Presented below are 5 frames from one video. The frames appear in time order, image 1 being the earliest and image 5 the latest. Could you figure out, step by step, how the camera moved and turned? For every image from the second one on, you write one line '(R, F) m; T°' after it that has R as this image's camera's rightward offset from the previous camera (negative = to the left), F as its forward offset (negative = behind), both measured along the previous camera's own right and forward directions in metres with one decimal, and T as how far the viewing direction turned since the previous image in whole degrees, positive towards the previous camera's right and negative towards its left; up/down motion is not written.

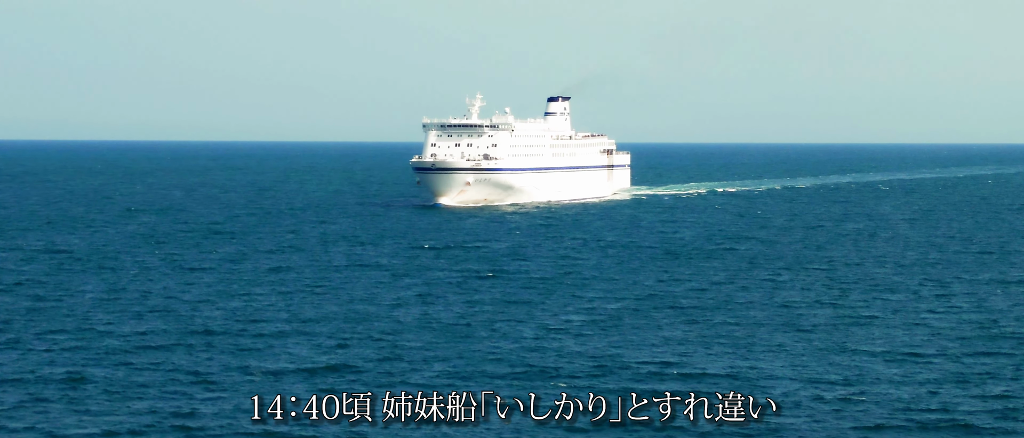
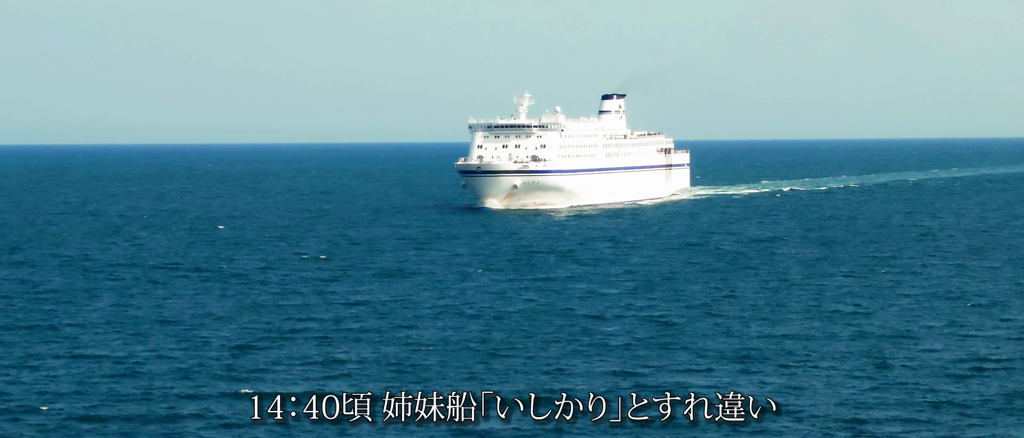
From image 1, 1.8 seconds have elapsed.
(+0.1, +3.2) m; -3°
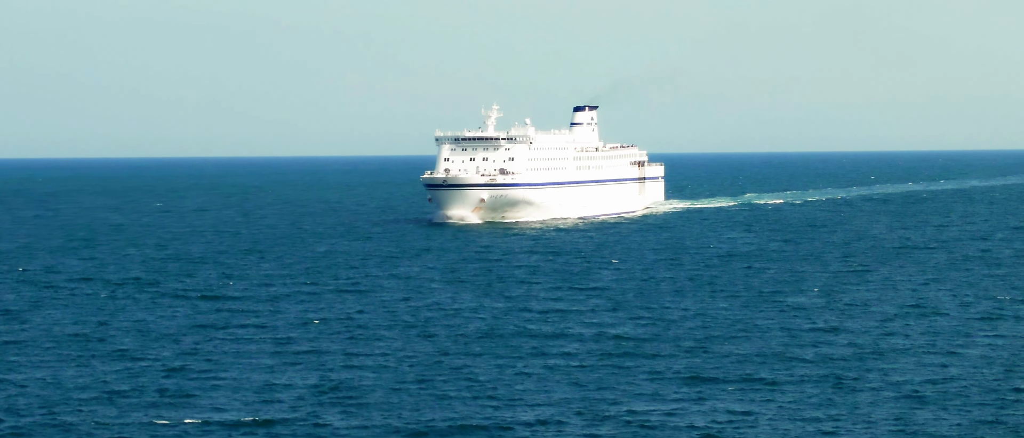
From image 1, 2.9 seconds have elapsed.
(+0.8, +2.0) m; +1°
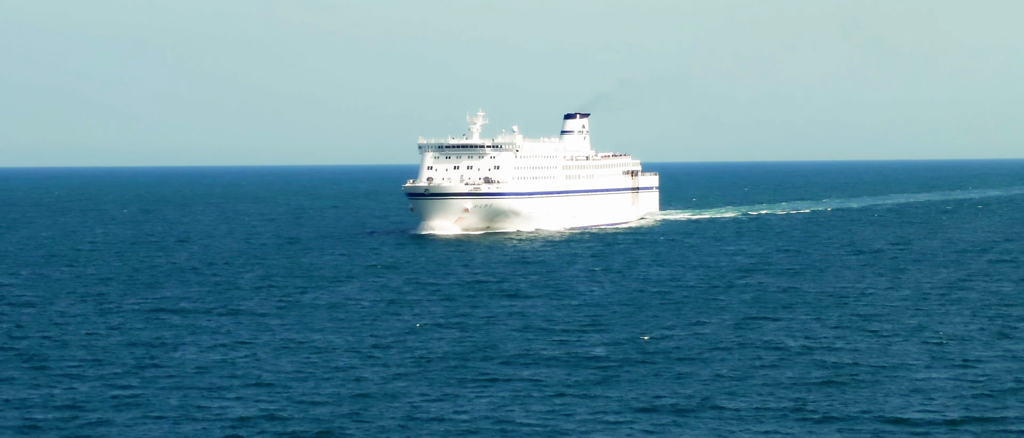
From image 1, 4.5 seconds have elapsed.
(+0.9, +2.9) m; 0°
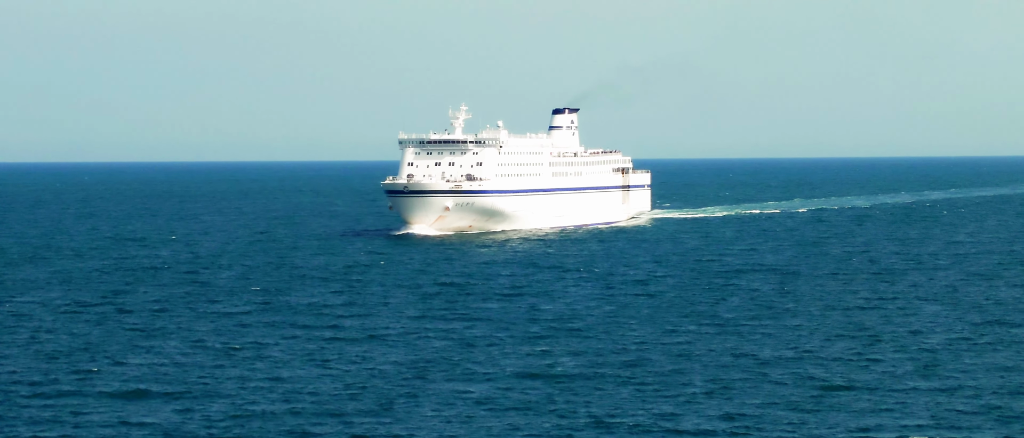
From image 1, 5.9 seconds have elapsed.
(+0.9, +2.5) m; 0°
